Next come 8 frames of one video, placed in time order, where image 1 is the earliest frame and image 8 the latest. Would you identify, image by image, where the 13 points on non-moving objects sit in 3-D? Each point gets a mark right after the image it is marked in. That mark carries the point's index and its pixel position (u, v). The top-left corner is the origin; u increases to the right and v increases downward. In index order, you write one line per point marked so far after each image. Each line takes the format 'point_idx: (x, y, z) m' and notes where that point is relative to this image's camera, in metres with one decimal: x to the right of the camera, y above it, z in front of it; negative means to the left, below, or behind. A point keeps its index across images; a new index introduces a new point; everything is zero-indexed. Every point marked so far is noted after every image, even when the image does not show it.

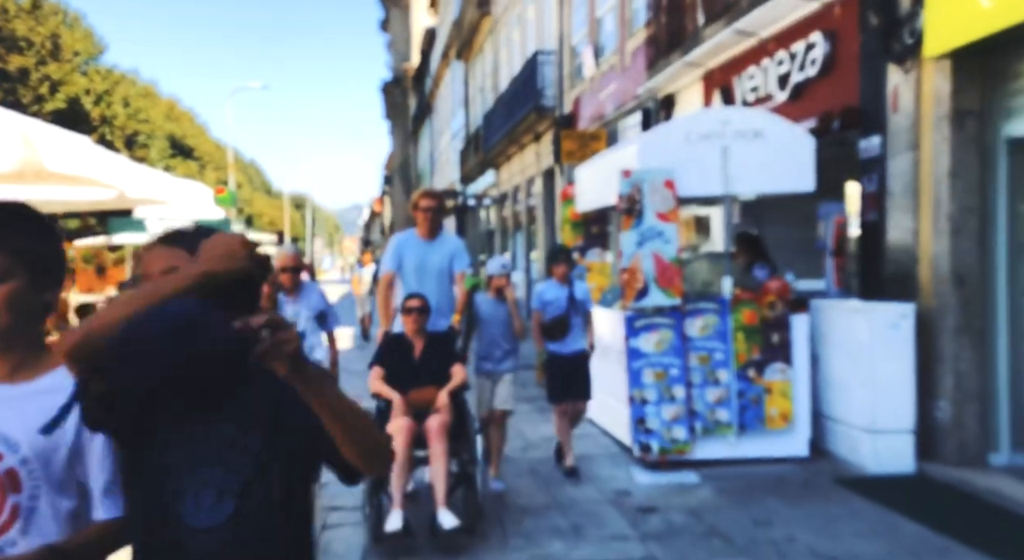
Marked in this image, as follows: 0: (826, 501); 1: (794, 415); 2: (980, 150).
0: (+2.1, -1.5, +6.3) m
1: (+2.2, -1.0, +7.4) m
2: (+3.3, +0.9, +6.8) m
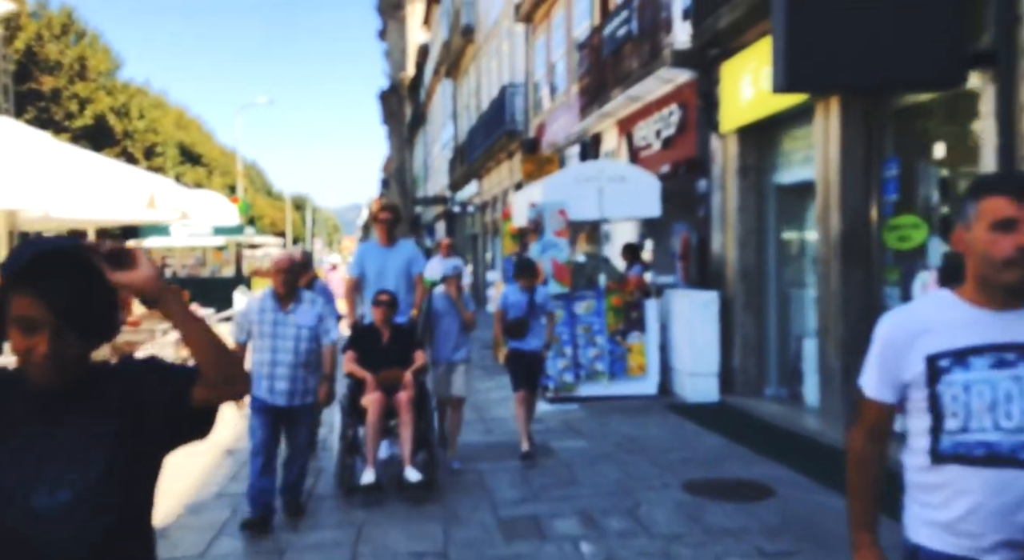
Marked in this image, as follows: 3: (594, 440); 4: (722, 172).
0: (+1.5, -1.4, +10.0) m
1: (+1.5, -1.0, +11.1) m
2: (+2.6, +0.9, +10.5) m
3: (+0.8, -1.5, +9.0) m
4: (+2.3, +1.2, +10.9) m
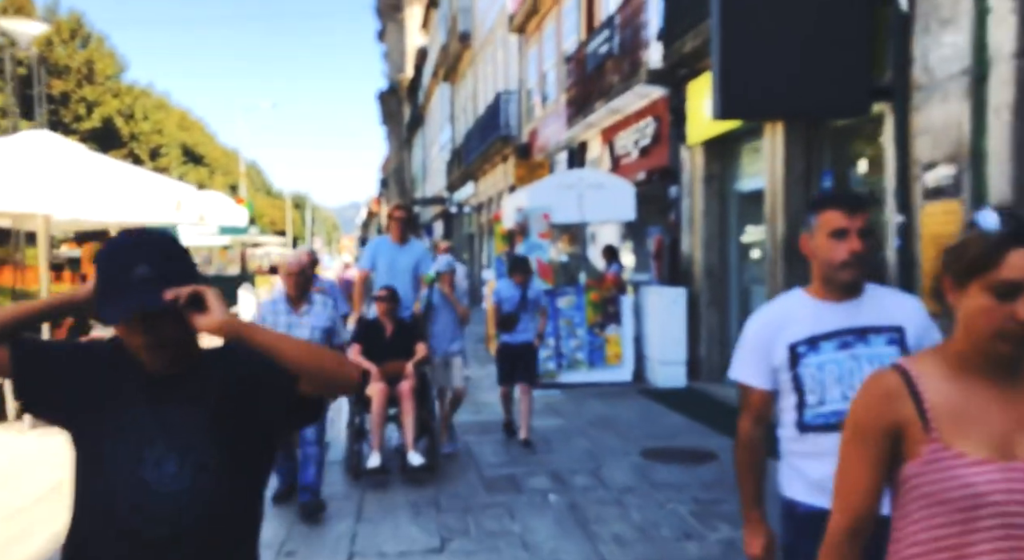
0: (+1.3, -1.4, +11.2) m
1: (+1.4, -1.0, +12.3) m
2: (+2.5, +1.0, +11.7) m
3: (+0.6, -1.4, +10.2) m
4: (+2.2, +1.2, +12.1) m
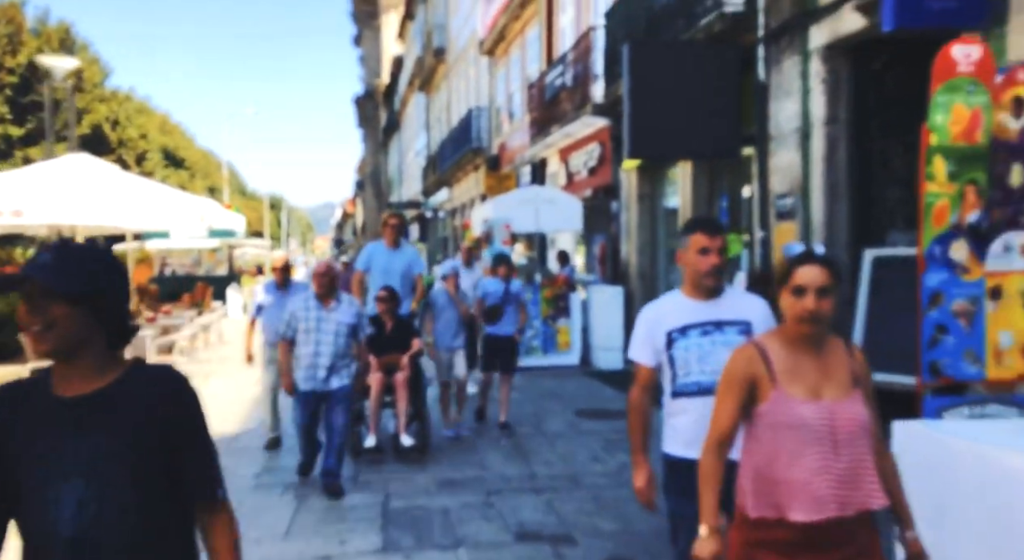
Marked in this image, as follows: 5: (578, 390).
0: (+0.8, -1.4, +13.6) m
1: (+0.9, -1.0, +14.6) m
2: (+2.0, +1.0, +14.1) m
3: (+0.2, -1.4, +12.5) m
4: (+1.7, +1.2, +14.5) m
5: (+0.8, -1.4, +12.5) m
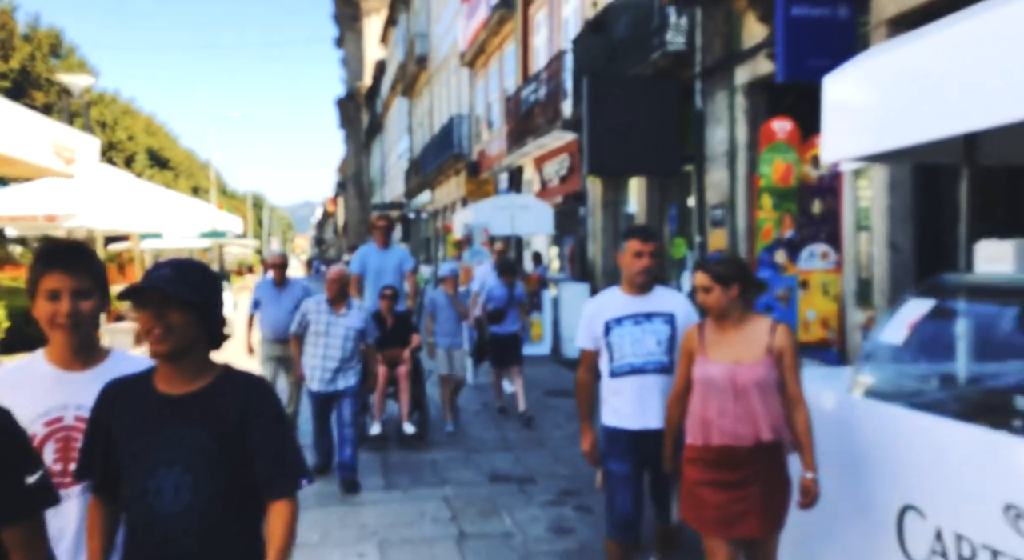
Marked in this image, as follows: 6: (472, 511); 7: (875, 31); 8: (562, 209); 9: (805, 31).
0: (+0.5, -1.4, +15.2) m
1: (+0.5, -0.9, +16.3) m
2: (+1.7, +1.0, +15.7) m
3: (-0.2, -1.4, +14.2) m
4: (+1.3, +1.3, +16.1) m
5: (+0.5, -1.4, +14.1) m
6: (-0.3, -1.5, +6.5) m
7: (+2.8, +1.9, +7.6) m
8: (+0.9, +1.3, +18.2) m
9: (+2.3, +2.0, +7.7) m
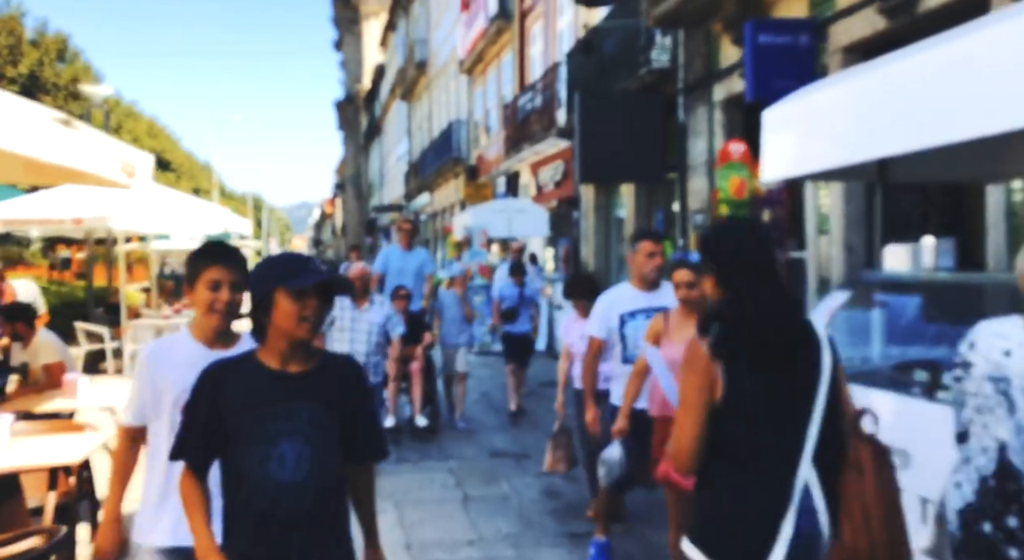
0: (+0.4, -1.3, +16.1) m
1: (+0.5, -0.9, +17.2) m
2: (+1.6, +1.0, +16.7) m
3: (-0.2, -1.4, +15.1) m
4: (+1.3, +1.3, +17.0) m
5: (+0.5, -1.4, +15.0) m
6: (-0.3, -1.5, +7.4) m
7: (+2.8, +1.9, +8.5) m
8: (+0.9, +1.3, +19.1) m
9: (+2.3, +2.0, +8.6) m
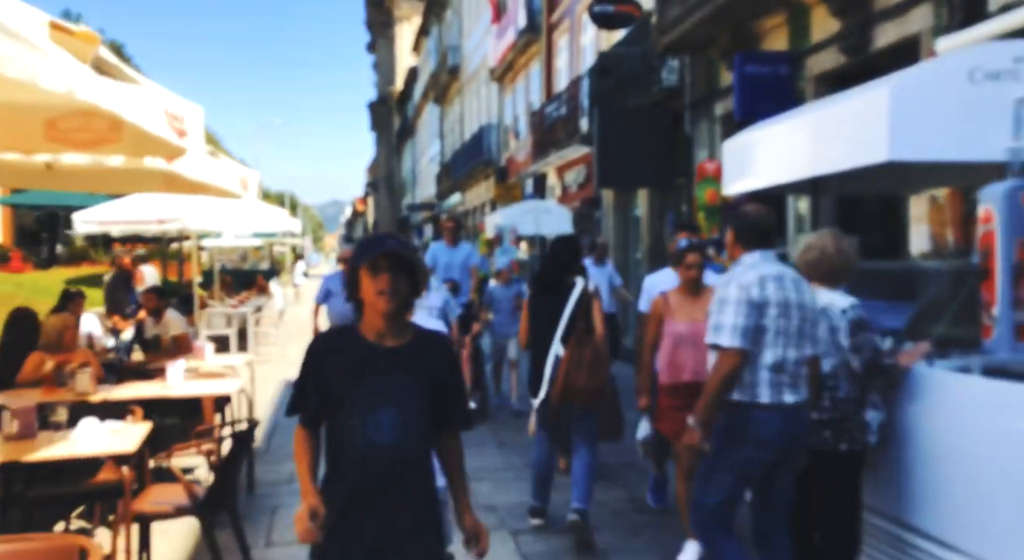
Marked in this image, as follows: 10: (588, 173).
0: (+0.9, -1.2, +17.9) m
1: (+1.0, -0.8, +19.0) m
2: (+2.1, +1.1, +18.4) m
3: (+0.3, -1.3, +16.9) m
4: (+1.8, +1.4, +18.8) m
5: (+0.9, -1.2, +16.8) m
6: (0.0, -1.4, +9.2) m
7: (+3.1, +2.0, +10.2) m
8: (+1.5, +1.5, +20.8) m
9: (+2.6, +2.1, +10.3) m
10: (+1.6, +2.2, +19.9) m
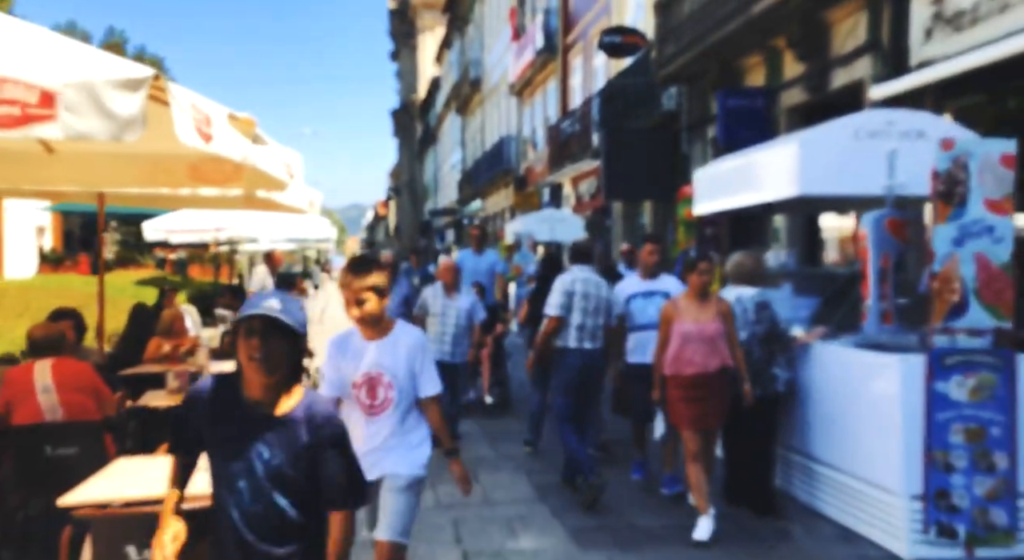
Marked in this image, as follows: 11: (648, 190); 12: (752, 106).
0: (+1.3, -1.3, +19.7) m
1: (+1.4, -0.9, +20.7) m
2: (+2.5, +1.1, +20.1) m
3: (+0.6, -1.3, +18.7) m
4: (+2.2, +1.3, +20.5) m
5: (+1.3, -1.3, +18.6) m
6: (+0.1, -1.5, +11.0) m
7: (+3.3, +2.0, +11.9) m
8: (+1.9, +1.4, +22.6) m
9: (+2.8, +2.1, +12.0) m
10: (+1.9, +2.2, +21.7) m
11: (+2.2, +1.5, +15.6) m
12: (+3.0, +2.2, +12.1) m
